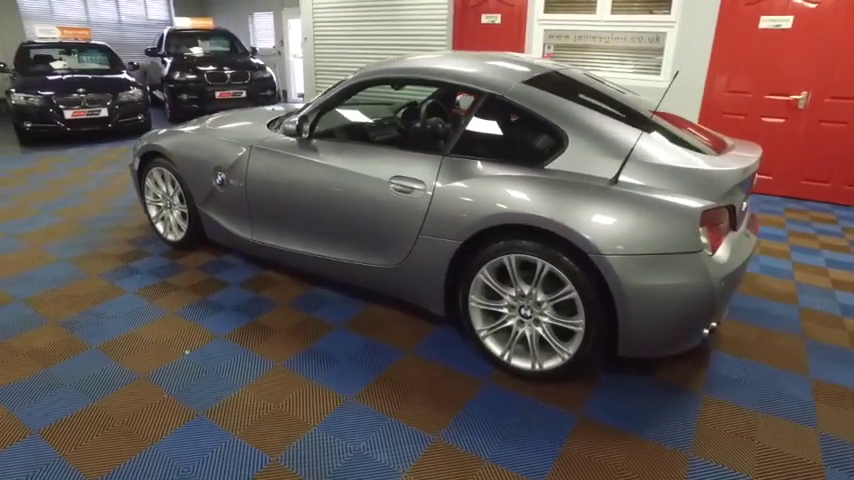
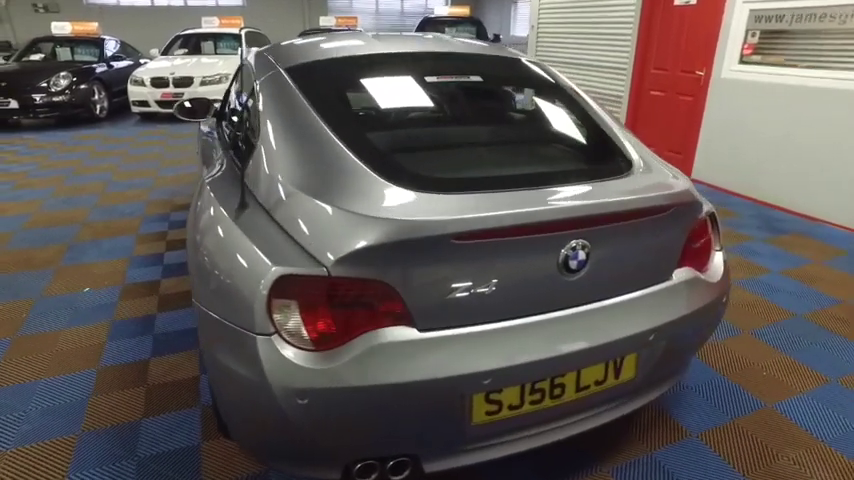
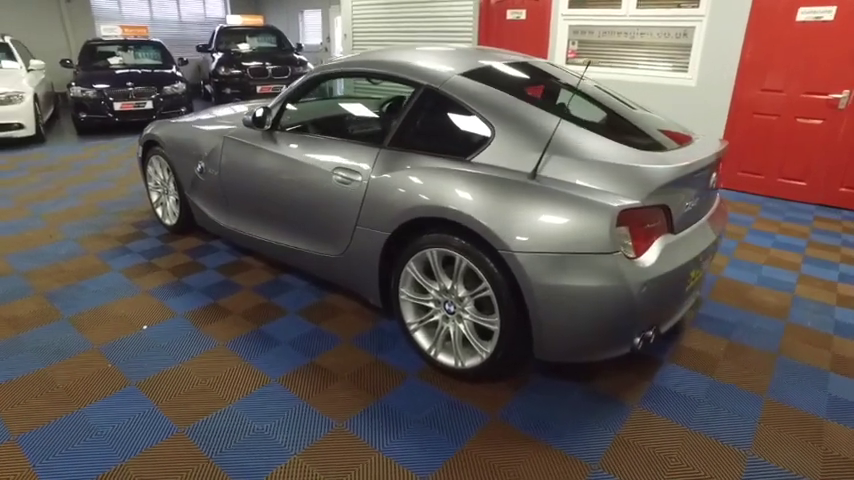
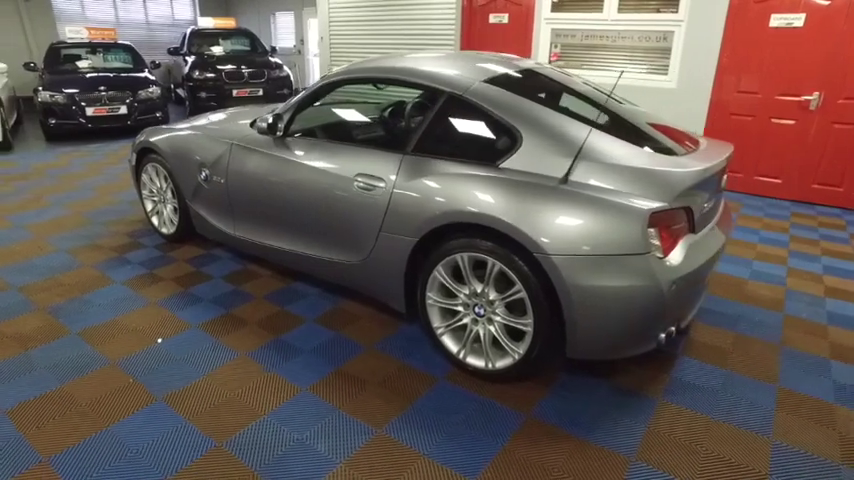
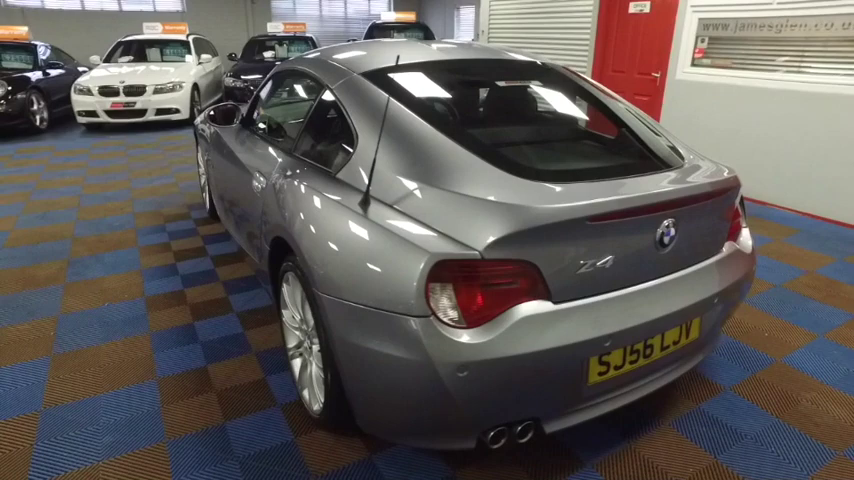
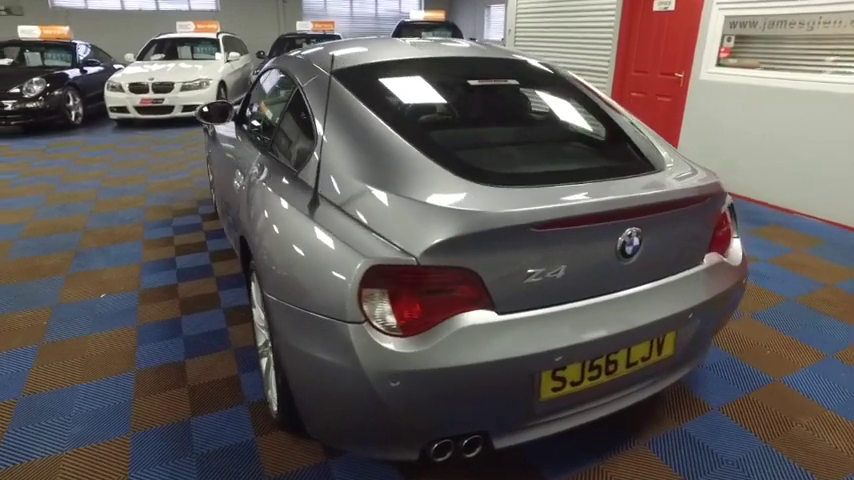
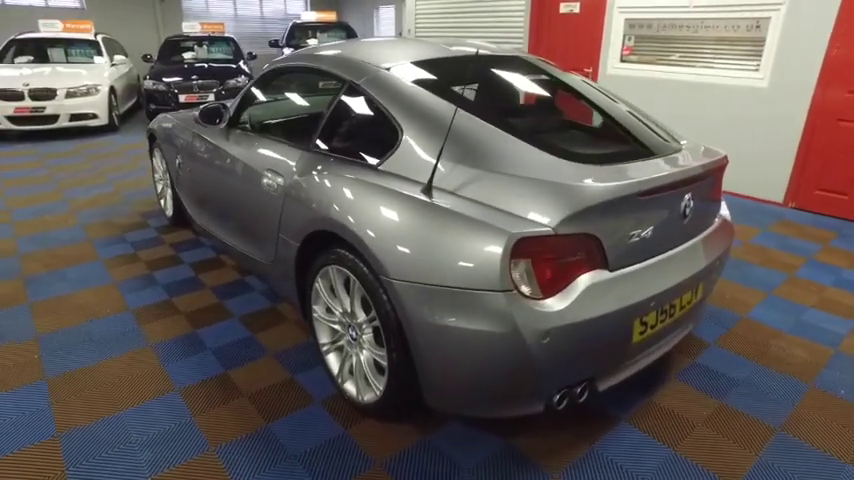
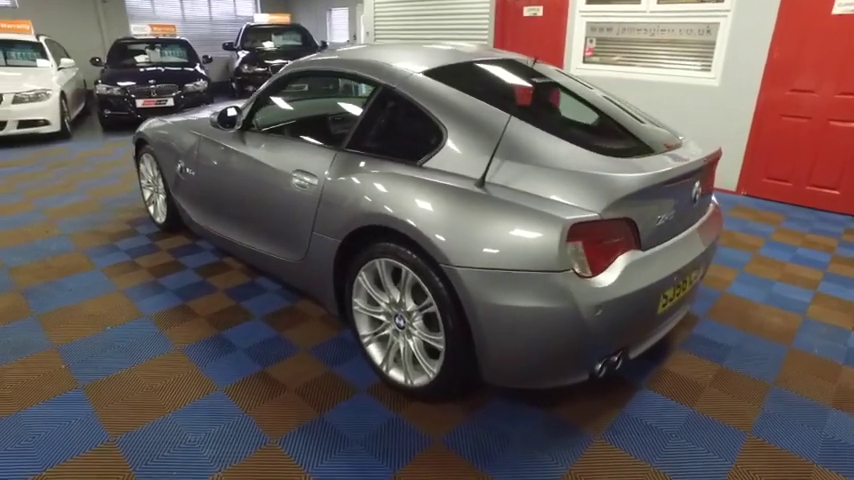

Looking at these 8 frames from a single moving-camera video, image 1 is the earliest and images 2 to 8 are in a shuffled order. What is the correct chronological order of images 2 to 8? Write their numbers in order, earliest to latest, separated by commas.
4, 3, 8, 7, 5, 6, 2
